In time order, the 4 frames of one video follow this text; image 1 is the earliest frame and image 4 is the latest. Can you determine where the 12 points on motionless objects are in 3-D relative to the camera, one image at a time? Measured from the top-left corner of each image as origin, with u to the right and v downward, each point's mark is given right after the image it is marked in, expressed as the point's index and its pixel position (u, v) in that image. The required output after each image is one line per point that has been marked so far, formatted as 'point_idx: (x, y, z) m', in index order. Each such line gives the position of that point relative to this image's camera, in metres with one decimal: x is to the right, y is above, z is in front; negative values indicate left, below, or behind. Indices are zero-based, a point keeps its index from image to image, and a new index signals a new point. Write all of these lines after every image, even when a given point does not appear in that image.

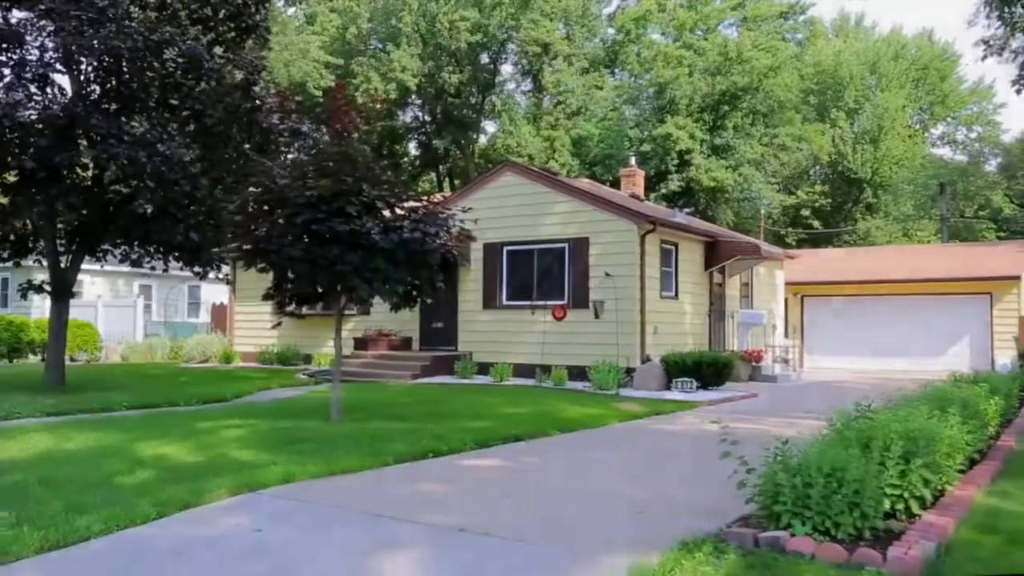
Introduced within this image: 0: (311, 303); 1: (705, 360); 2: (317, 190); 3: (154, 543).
0: (-2.2, -0.1, +10.0) m
1: (+2.9, -1.1, +14.4) m
2: (-2.0, +1.0, +9.3) m
3: (-1.8, -1.3, +4.7) m
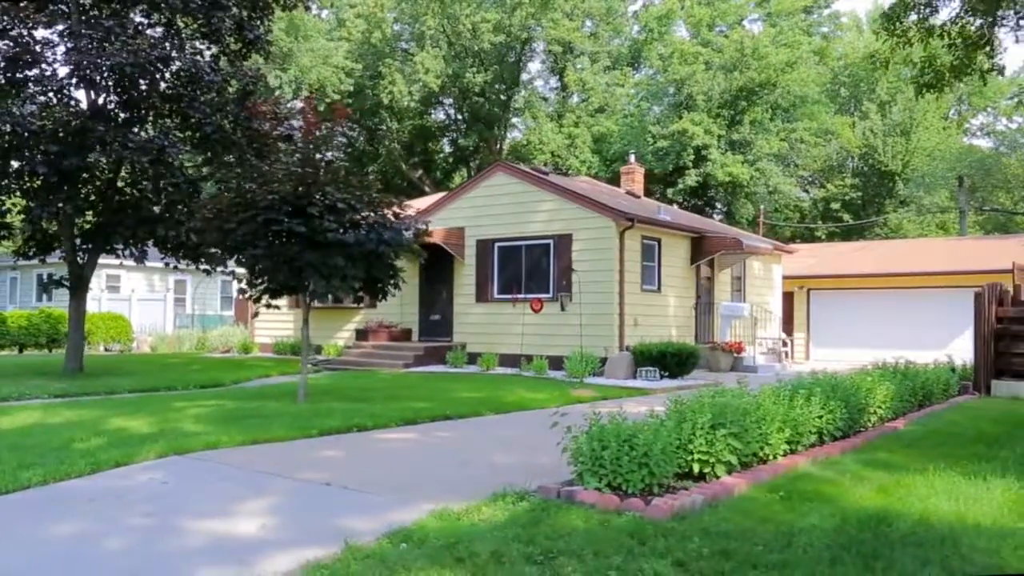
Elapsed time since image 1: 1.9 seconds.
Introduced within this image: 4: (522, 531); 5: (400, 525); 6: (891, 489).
0: (-2.8, -0.1, +11.0) m
1: (+2.6, -1.0, +15.2) m
2: (-2.6, +1.1, +10.3) m
3: (-2.7, -1.3, +5.7) m
4: (+0.1, -1.2, +4.5) m
5: (-0.6, -1.2, +4.7) m
6: (+2.3, -1.2, +5.7) m
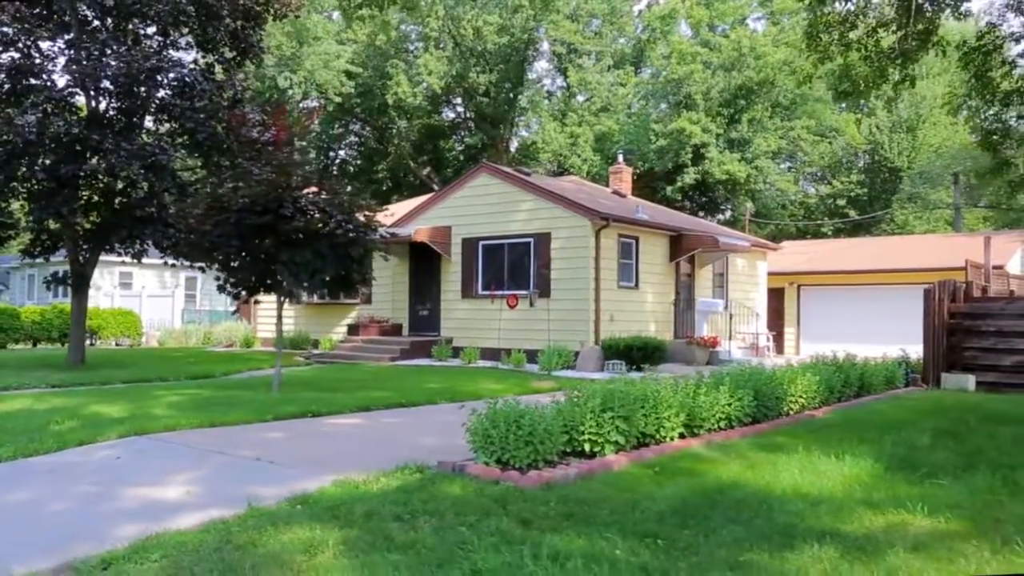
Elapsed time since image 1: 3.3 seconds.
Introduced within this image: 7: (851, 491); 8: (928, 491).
0: (-3.3, 0.0, +11.8) m
1: (+2.2, -1.0, +15.8) m
2: (-3.2, +1.1, +11.1) m
3: (-3.4, -1.3, +6.5) m
4: (-0.6, -1.2, +5.2) m
5: (-1.2, -1.2, +5.4) m
6: (+1.7, -1.2, +6.3) m
7: (+2.0, -1.2, +5.4) m
8: (+2.4, -1.2, +5.3) m
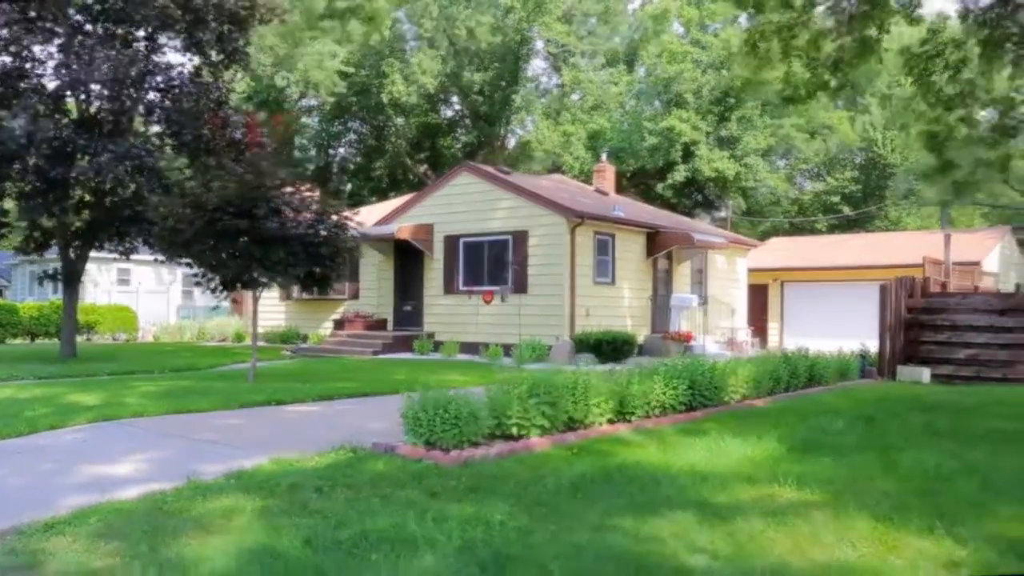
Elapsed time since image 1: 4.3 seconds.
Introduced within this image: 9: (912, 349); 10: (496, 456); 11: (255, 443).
0: (-3.8, 0.0, +12.4) m
1: (+1.7, -0.9, +16.3) m
2: (-3.6, +1.1, +11.6) m
3: (-3.9, -1.2, +7.1) m
4: (-1.1, -1.2, +5.8) m
5: (-1.8, -1.2, +5.9) m
6: (+1.2, -1.2, +6.8) m
7: (+1.5, -1.2, +5.9) m
8: (+1.9, -1.1, +5.8) m
9: (+6.3, -1.0, +14.4) m
10: (-0.1, -1.2, +6.4) m
11: (-1.9, -1.2, +6.9) m
